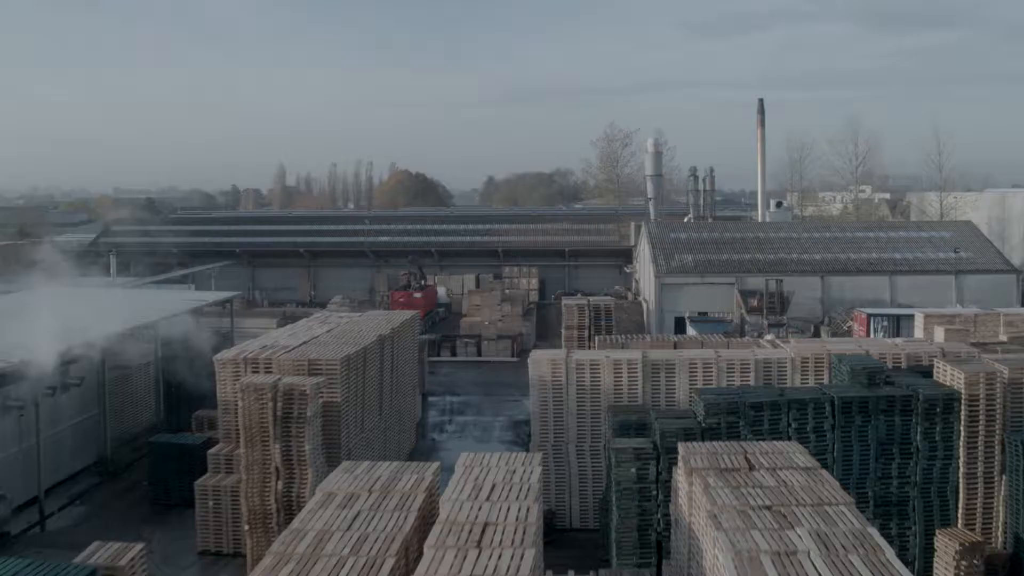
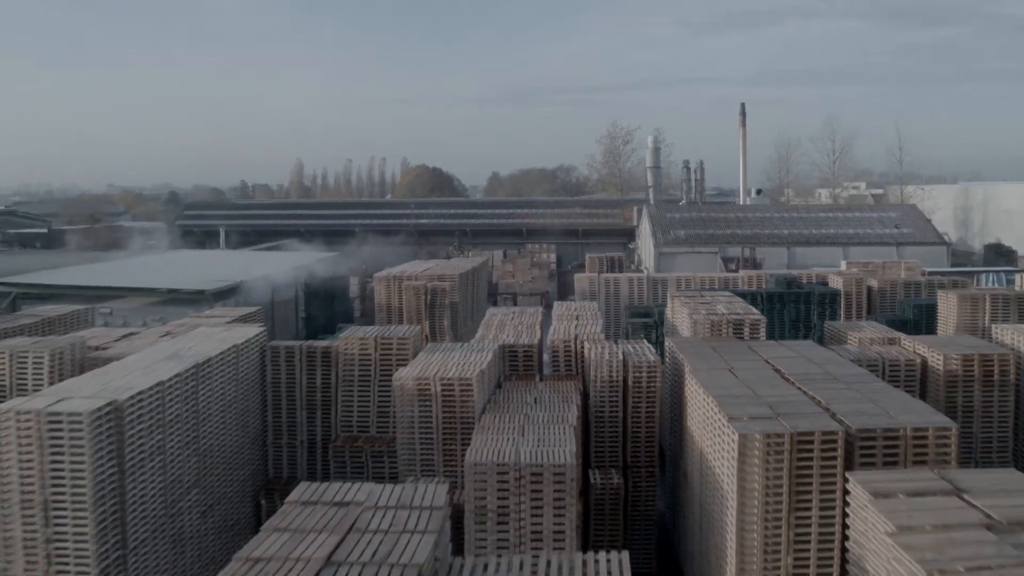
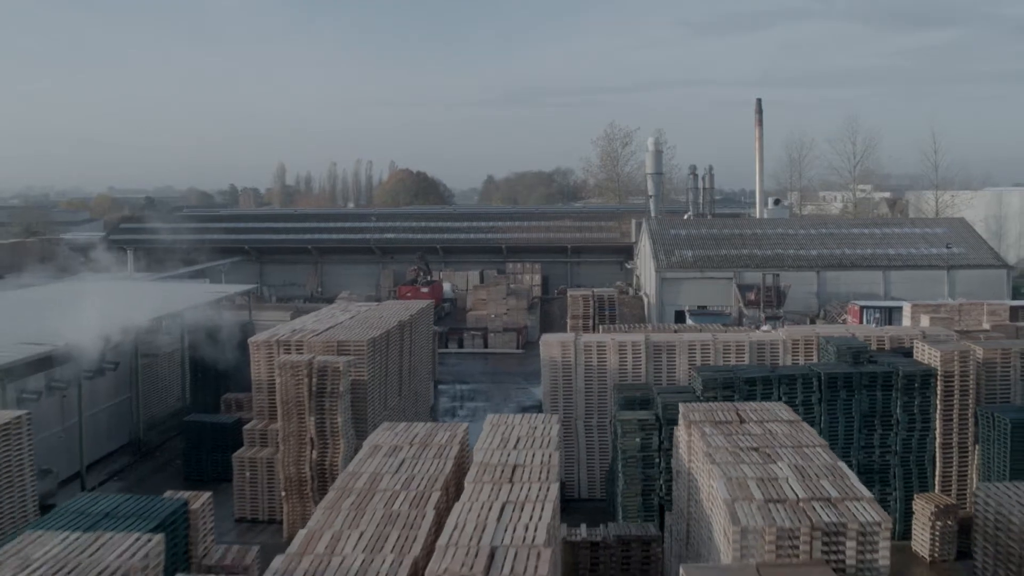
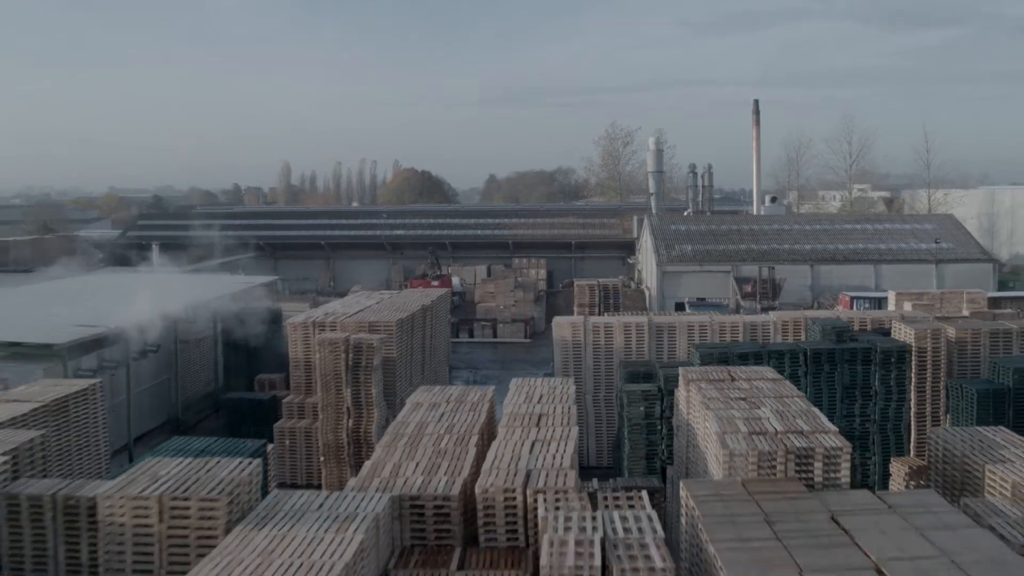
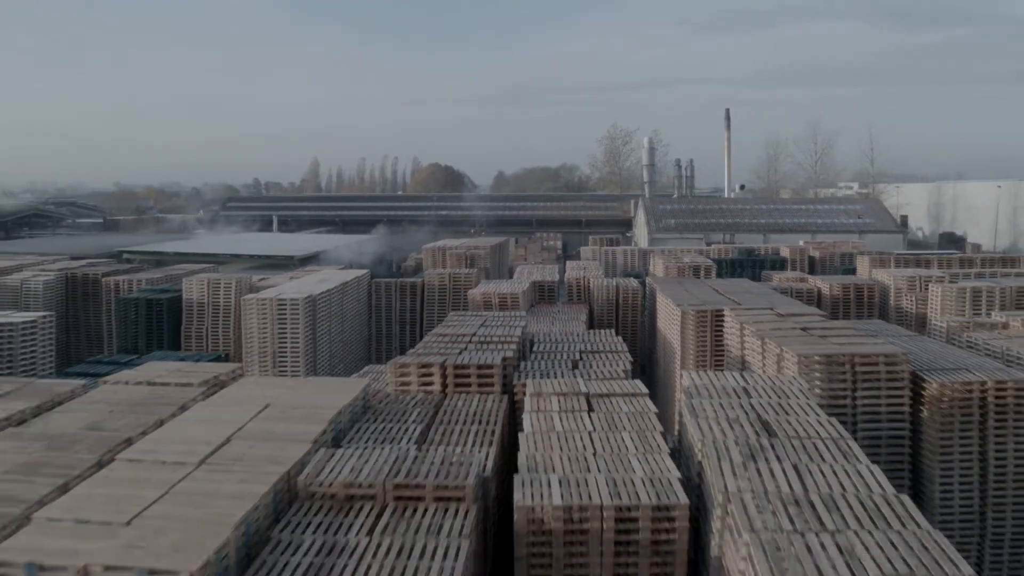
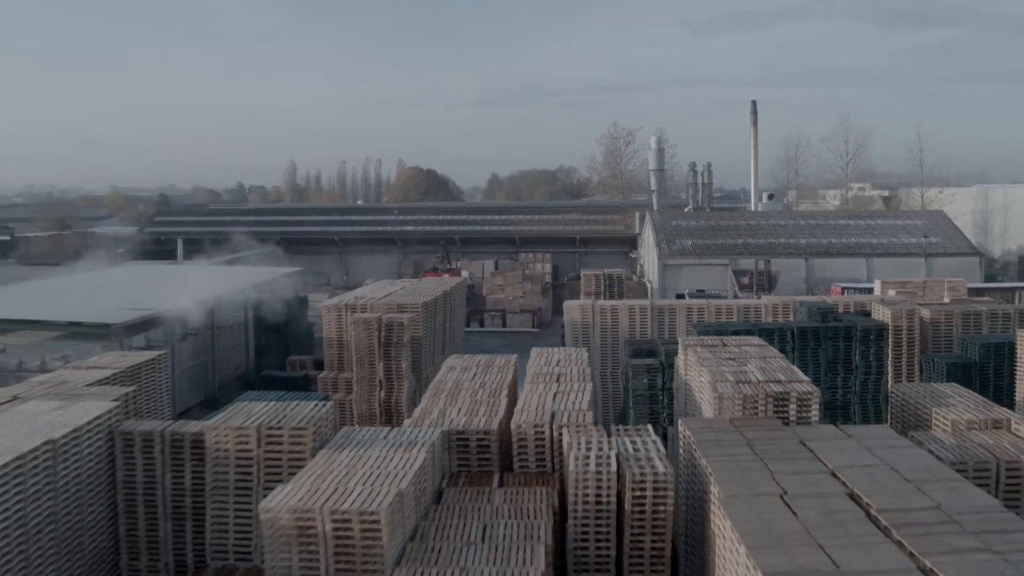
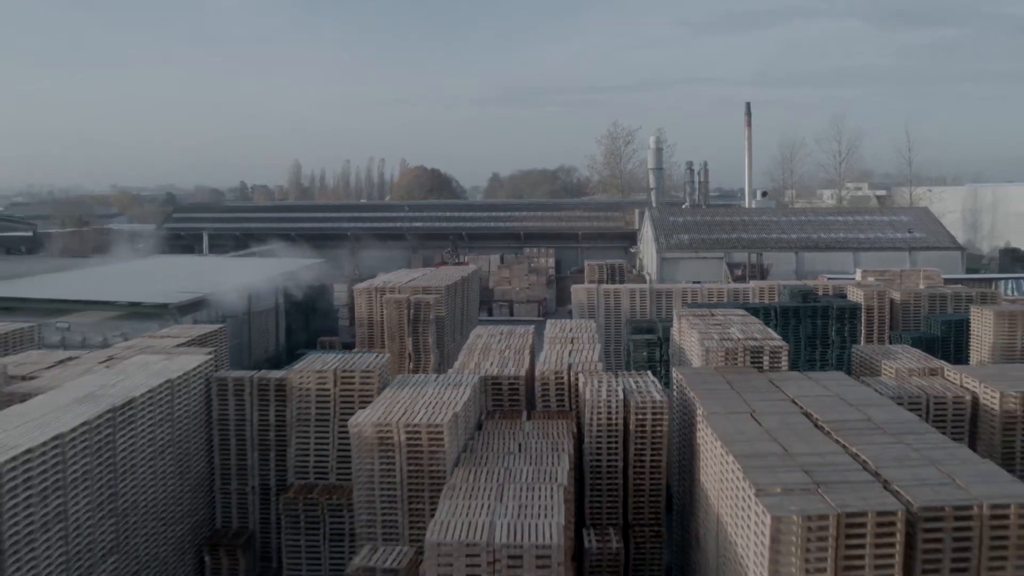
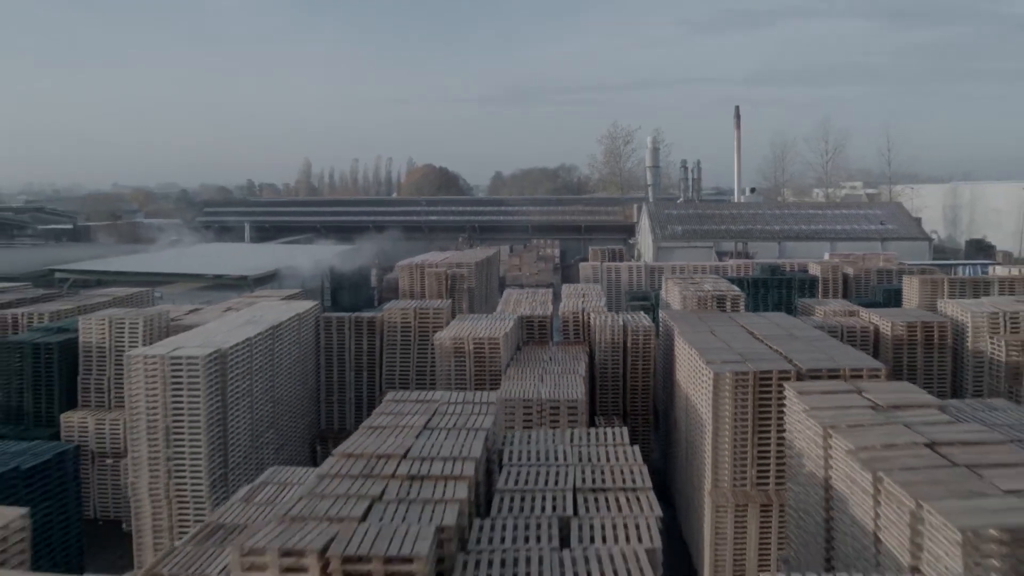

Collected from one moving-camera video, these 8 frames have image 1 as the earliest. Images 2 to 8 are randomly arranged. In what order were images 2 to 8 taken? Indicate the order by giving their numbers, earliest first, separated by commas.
3, 4, 6, 7, 2, 8, 5
